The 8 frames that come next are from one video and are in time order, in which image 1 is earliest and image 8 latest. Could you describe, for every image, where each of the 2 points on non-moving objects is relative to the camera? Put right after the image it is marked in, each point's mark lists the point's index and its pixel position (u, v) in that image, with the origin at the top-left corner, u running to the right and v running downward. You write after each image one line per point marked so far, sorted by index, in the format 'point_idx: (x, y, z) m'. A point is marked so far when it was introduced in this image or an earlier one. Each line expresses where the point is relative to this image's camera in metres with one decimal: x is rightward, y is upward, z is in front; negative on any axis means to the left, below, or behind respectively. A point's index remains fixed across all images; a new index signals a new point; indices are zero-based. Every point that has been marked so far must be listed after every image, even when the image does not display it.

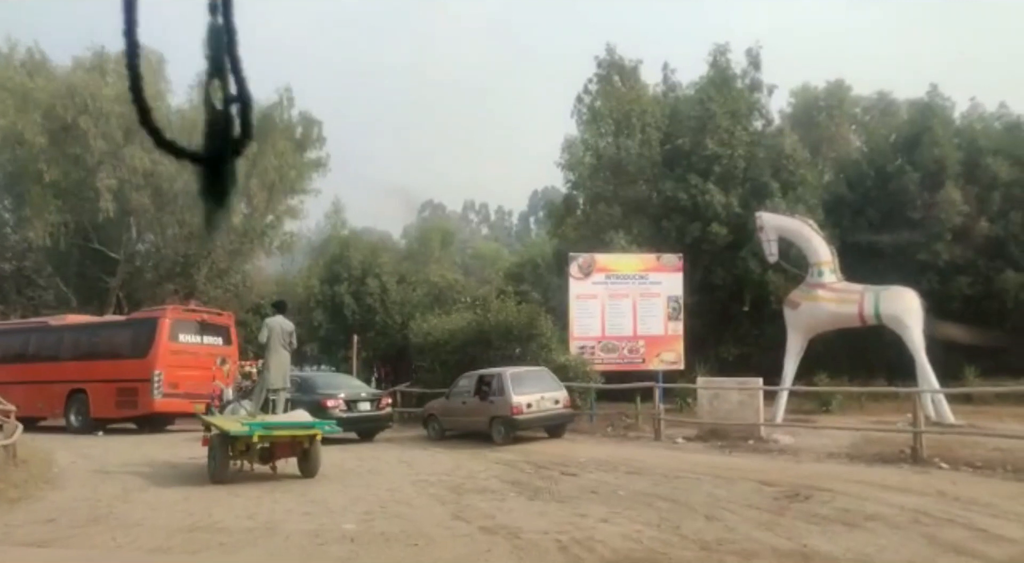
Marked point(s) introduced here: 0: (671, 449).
0: (+3.0, -3.1, +16.6) m
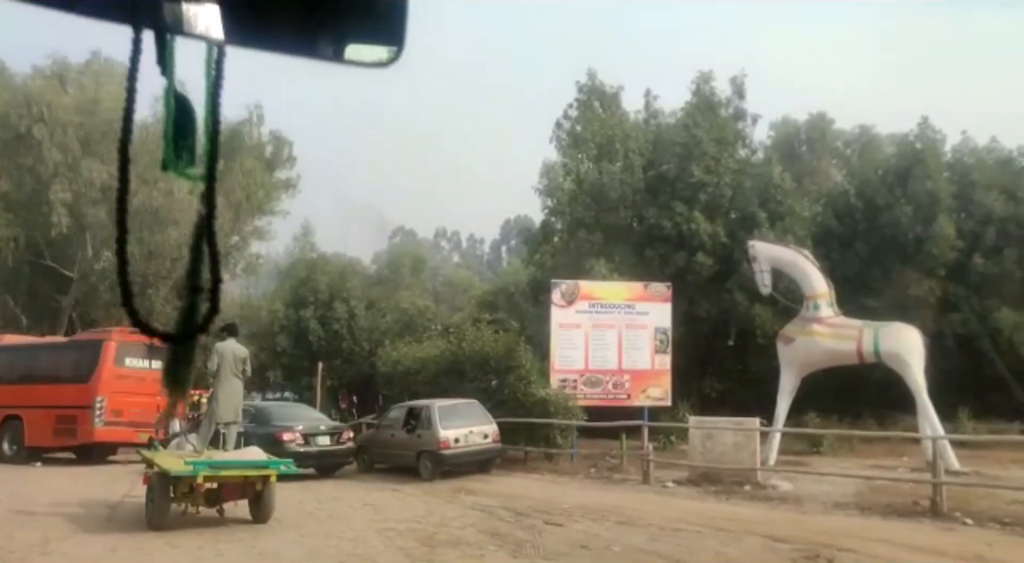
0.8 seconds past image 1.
0: (+2.5, -3.6, +15.2) m
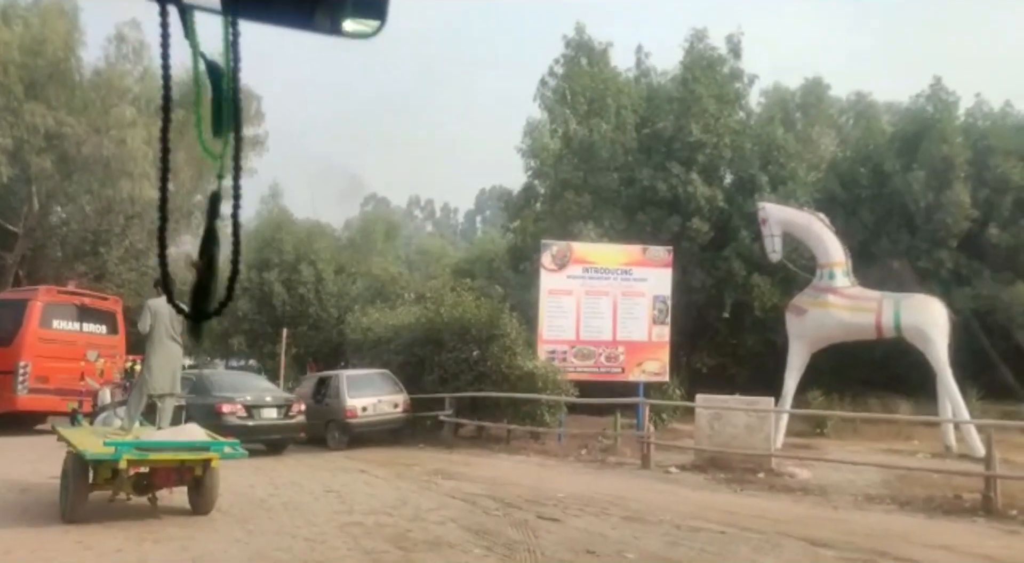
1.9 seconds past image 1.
0: (+2.3, -3.0, +13.4) m
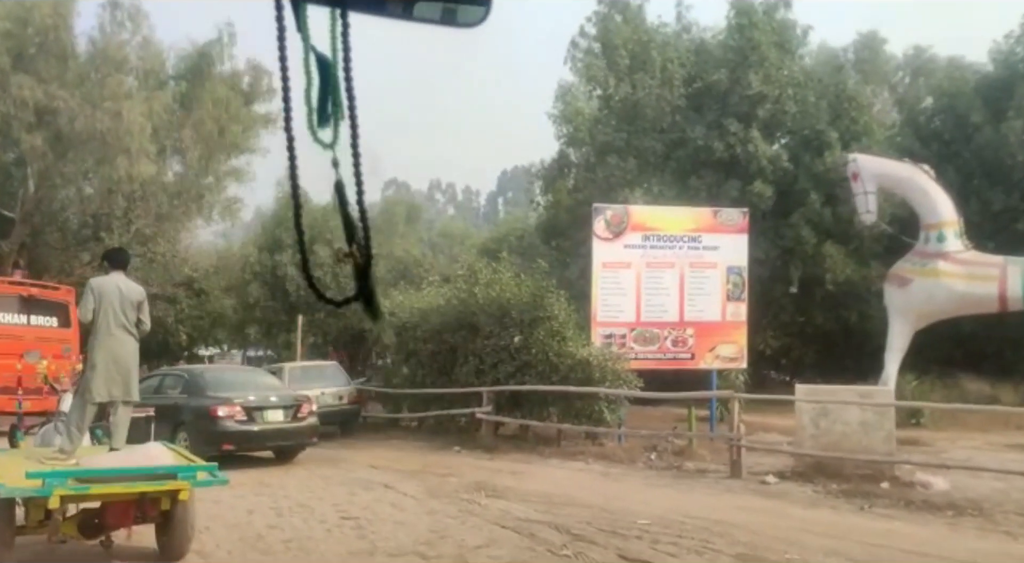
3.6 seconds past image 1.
0: (+3.1, -2.6, +10.7) m
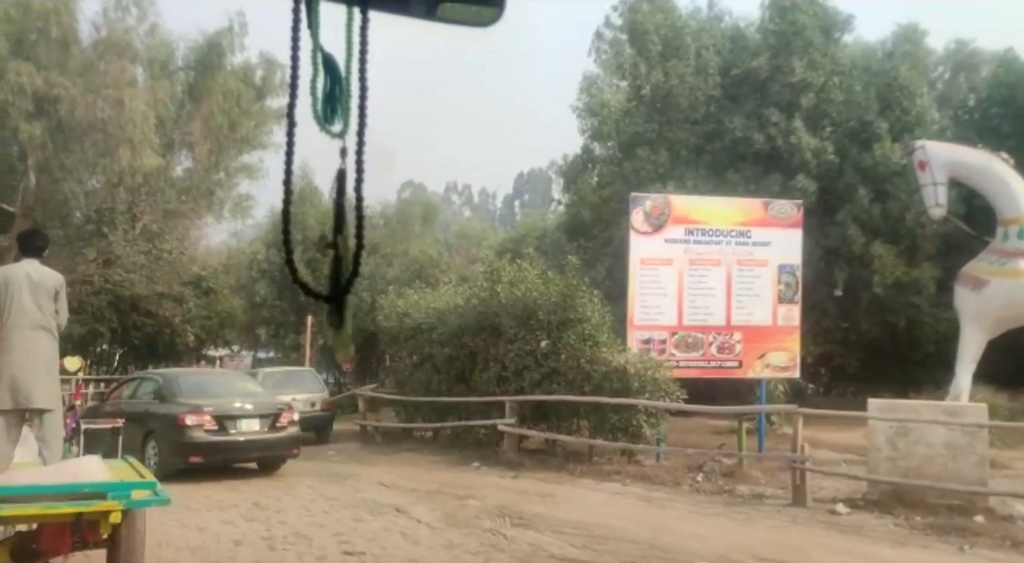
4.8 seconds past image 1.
0: (+3.4, -2.5, +9.2) m
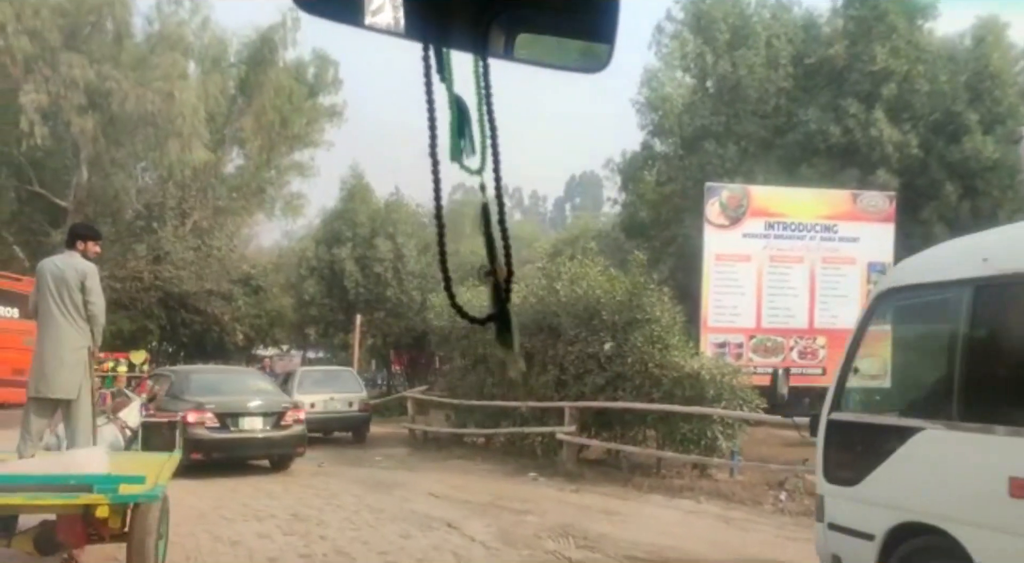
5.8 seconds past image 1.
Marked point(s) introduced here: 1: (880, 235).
0: (+4.0, -2.5, +8.0) m
1: (+5.0, +0.6, +12.2) m
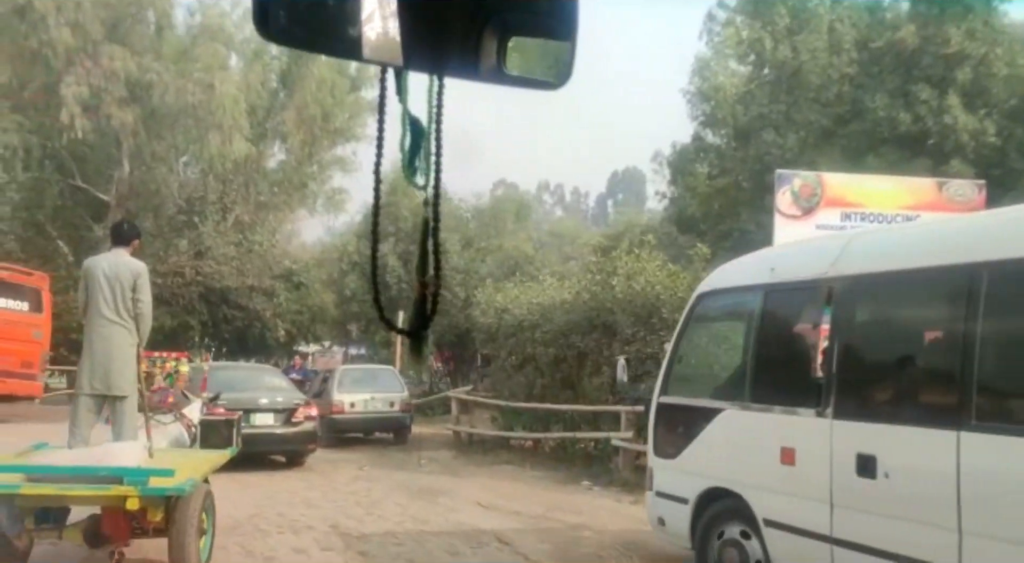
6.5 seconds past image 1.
0: (+4.4, -2.5, +7.0) m
1: (+5.7, +0.7, +11.1) m
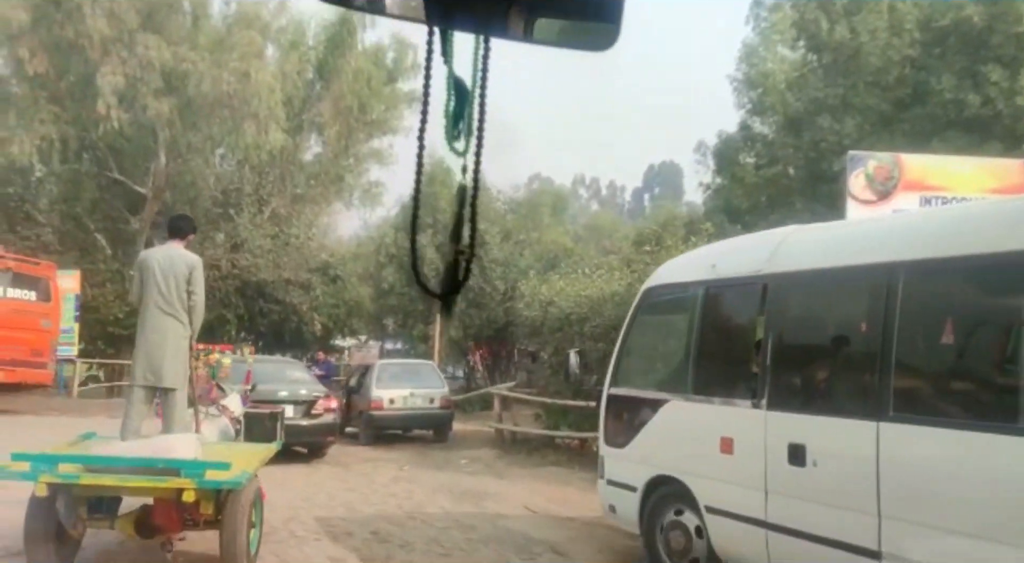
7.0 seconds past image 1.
0: (+4.9, -2.4, +6.1) m
1: (+6.3, +0.8, +10.2) m
